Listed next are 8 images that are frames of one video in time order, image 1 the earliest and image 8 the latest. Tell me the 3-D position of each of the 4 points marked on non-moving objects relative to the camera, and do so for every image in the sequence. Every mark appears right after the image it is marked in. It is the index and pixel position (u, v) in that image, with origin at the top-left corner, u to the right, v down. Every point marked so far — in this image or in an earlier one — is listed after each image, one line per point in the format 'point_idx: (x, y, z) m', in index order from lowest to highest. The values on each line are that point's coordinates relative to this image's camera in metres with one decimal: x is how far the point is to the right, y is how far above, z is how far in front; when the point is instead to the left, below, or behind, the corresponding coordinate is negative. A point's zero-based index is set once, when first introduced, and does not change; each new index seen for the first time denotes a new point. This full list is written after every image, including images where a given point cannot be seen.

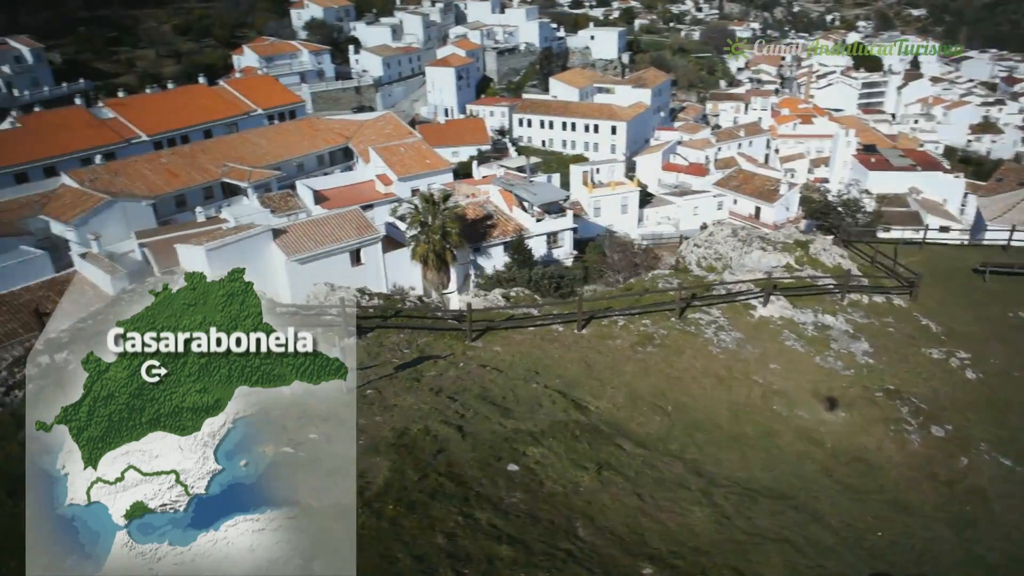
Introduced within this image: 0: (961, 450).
0: (+4.3, -1.5, +6.6) m
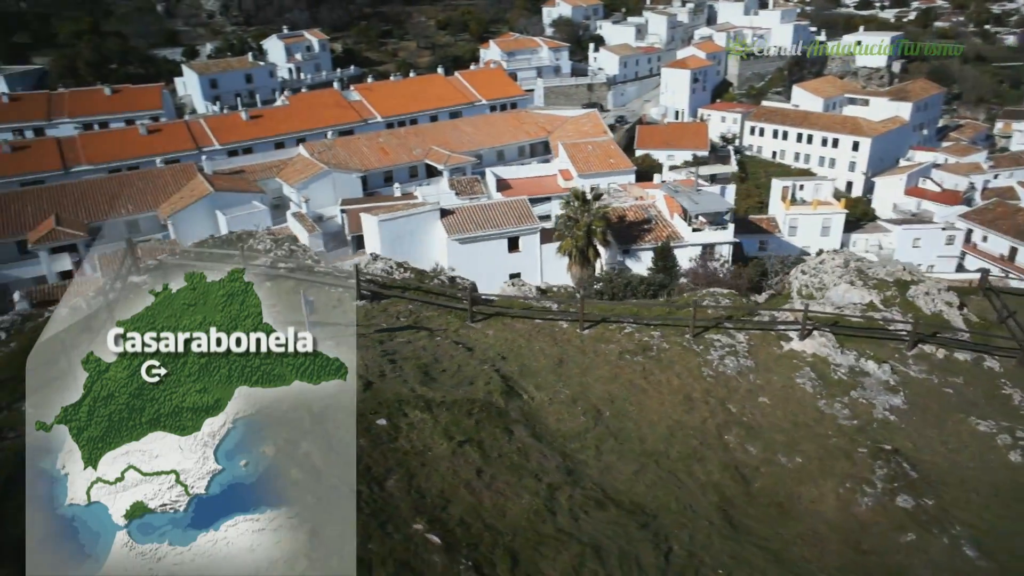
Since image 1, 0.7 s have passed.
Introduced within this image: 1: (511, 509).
0: (+3.4, -2.0, +5.8) m
1: (-0.1, -1.6, +5.2) m
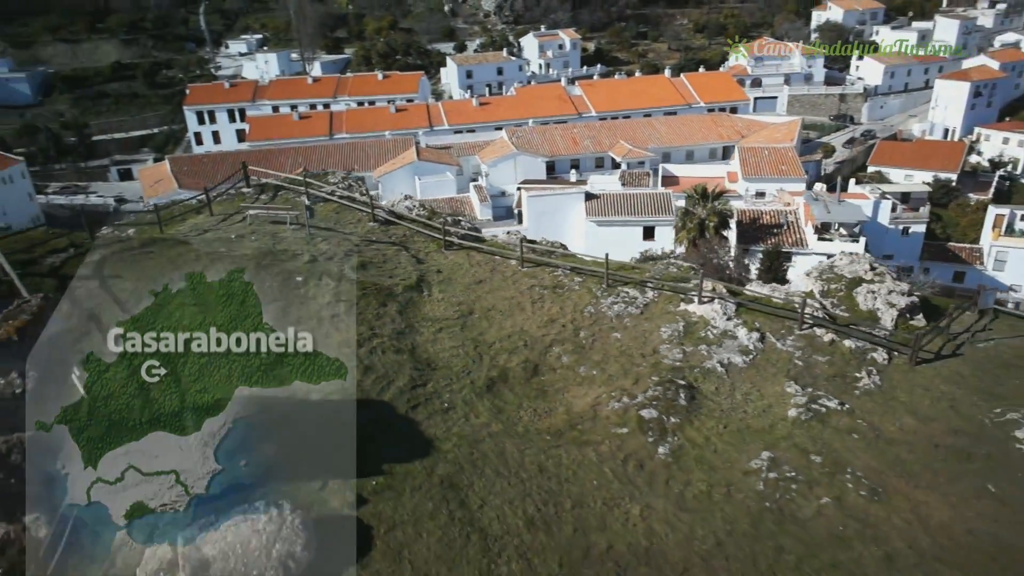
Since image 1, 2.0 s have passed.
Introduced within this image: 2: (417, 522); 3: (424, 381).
0: (+1.3, -1.5, +7.4) m
1: (-2.1, -0.6, +8.0) m
2: (-0.8, -2.0, +5.9) m
3: (-1.0, -1.0, +7.6) m
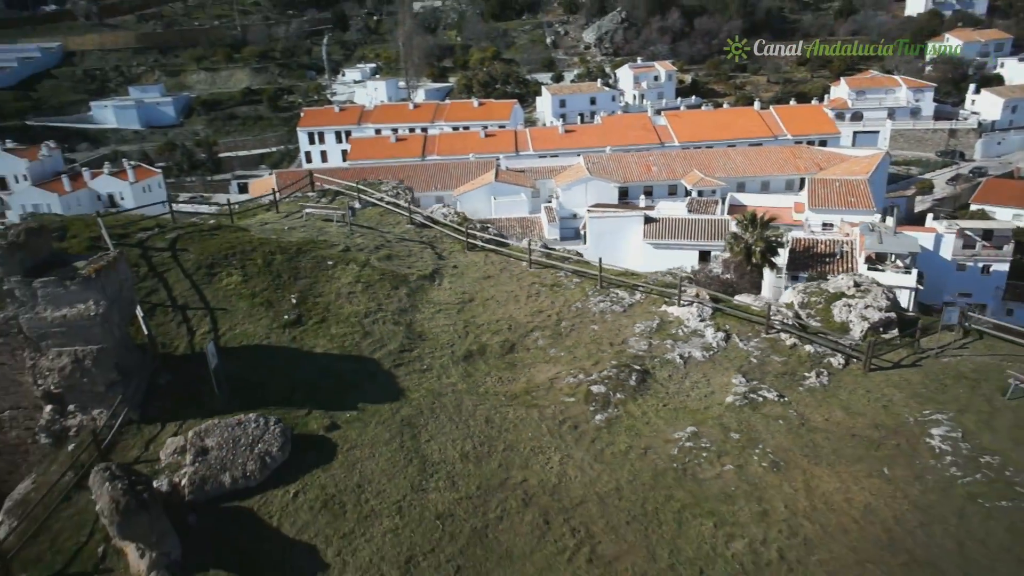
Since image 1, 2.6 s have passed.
0: (+0.9, -1.4, +8.6) m
1: (-2.3, -0.3, +9.7) m
2: (-1.5, -1.7, +7.4) m
3: (-1.3, -0.8, +9.2) m
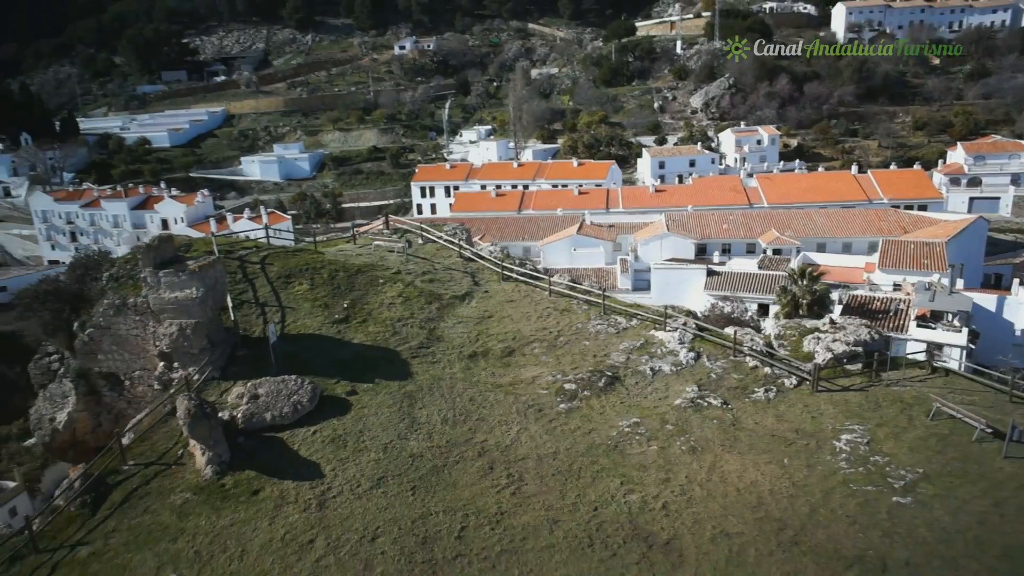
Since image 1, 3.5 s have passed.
0: (+0.7, -1.6, +10.6) m
1: (-2.3, -0.5, +12.3) m
2: (-1.9, -1.7, +9.8) m
3: (-1.4, -1.0, +11.6) m
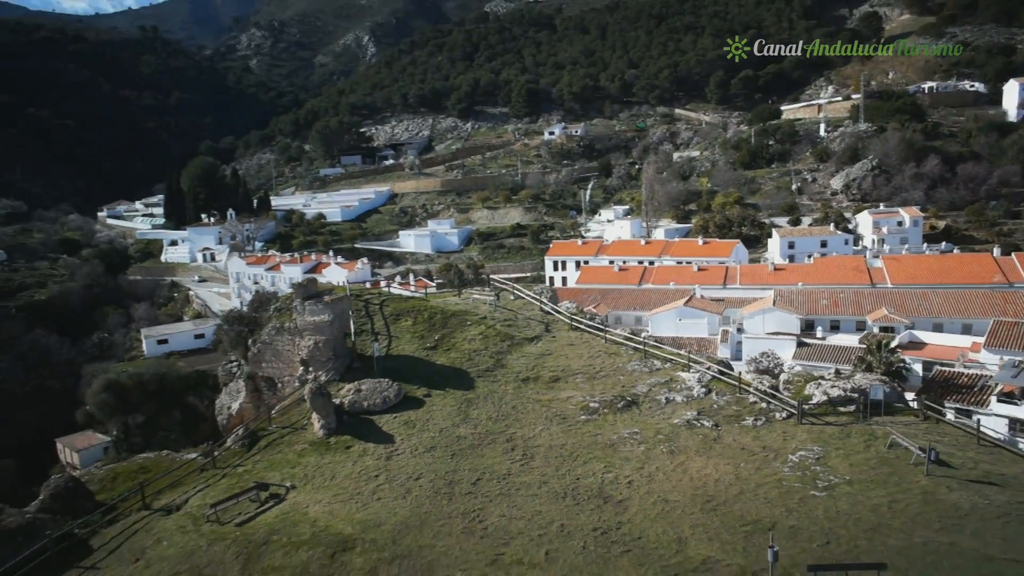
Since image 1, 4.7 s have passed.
0: (+1.3, -2.3, +13.6) m
1: (-1.1, -1.3, +16.0) m
2: (-1.3, -2.3, +13.3) m
3: (-0.4, -1.8, +15.1) m
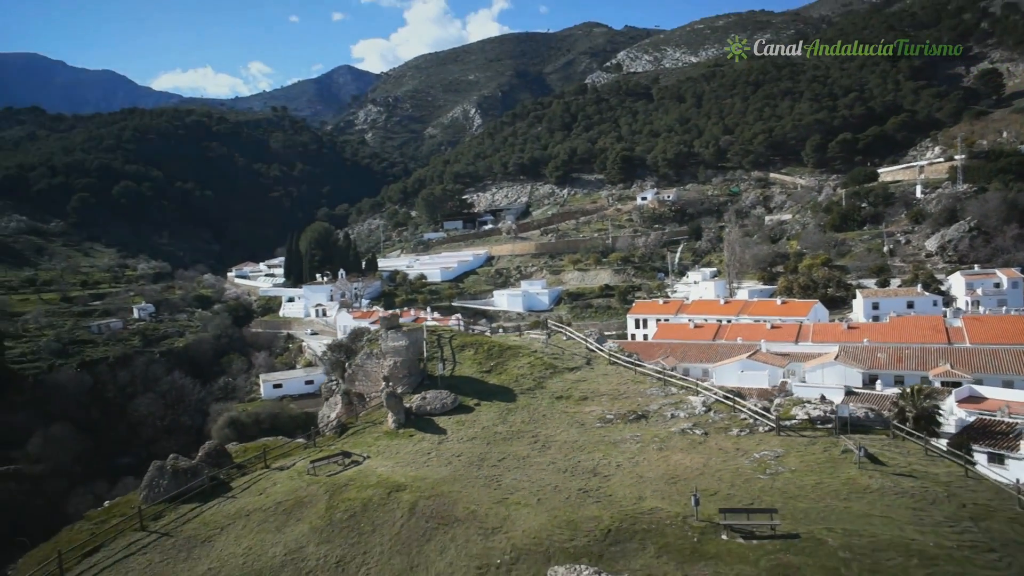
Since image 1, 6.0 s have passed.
0: (+2.1, -3.2, +16.9) m
1: (0.0, -2.4, +19.7) m
2: (-0.6, -3.0, +17.0) m
3: (+0.6, -2.7, +18.6) m
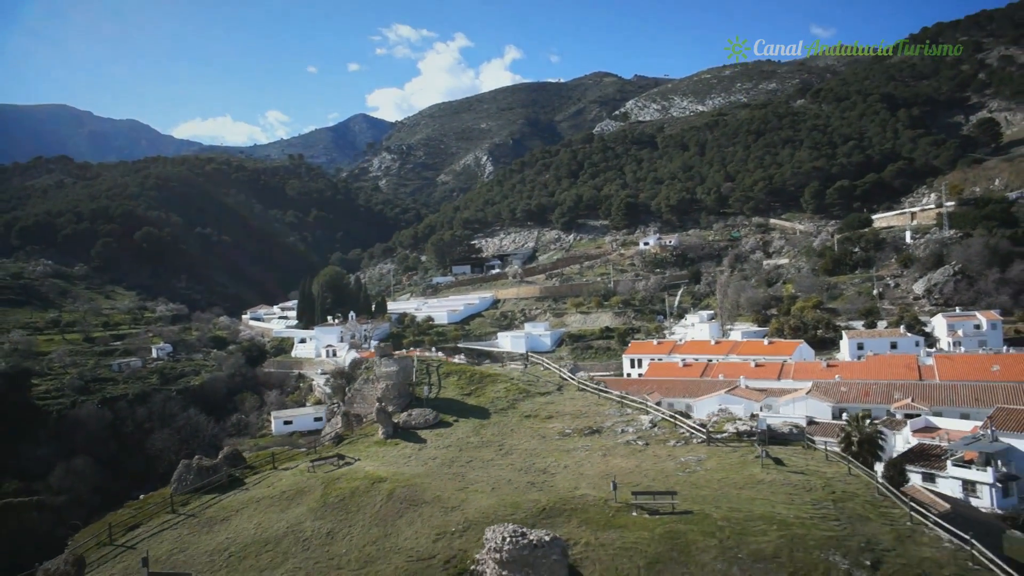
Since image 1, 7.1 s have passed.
0: (+1.3, -4.1, +19.6) m
1: (-0.7, -3.5, +22.5) m
2: (-1.3, -4.0, +19.8) m
3: (-0.2, -3.8, +21.4) m
